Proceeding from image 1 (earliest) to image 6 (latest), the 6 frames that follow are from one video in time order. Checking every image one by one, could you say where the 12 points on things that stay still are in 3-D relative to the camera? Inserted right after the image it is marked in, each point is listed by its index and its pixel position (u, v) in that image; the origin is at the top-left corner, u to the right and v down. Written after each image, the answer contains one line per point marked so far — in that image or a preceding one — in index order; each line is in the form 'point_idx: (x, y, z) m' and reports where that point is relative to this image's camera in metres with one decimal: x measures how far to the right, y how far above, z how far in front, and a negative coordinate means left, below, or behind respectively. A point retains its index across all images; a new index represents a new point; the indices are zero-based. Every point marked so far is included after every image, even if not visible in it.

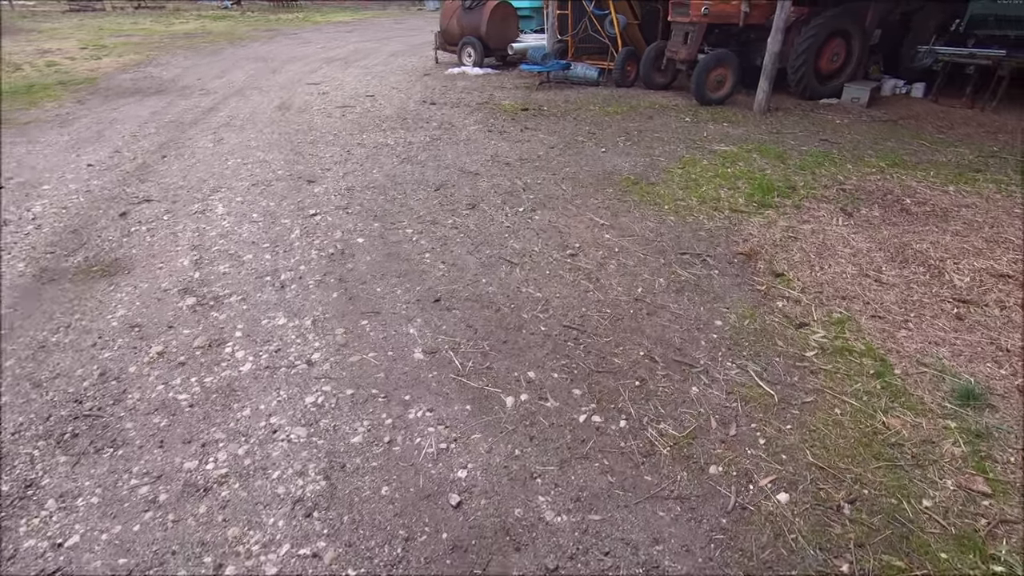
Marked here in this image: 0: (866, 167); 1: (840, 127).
0: (+3.2, +1.1, +5.2) m
1: (+3.9, +1.9, +6.7) m
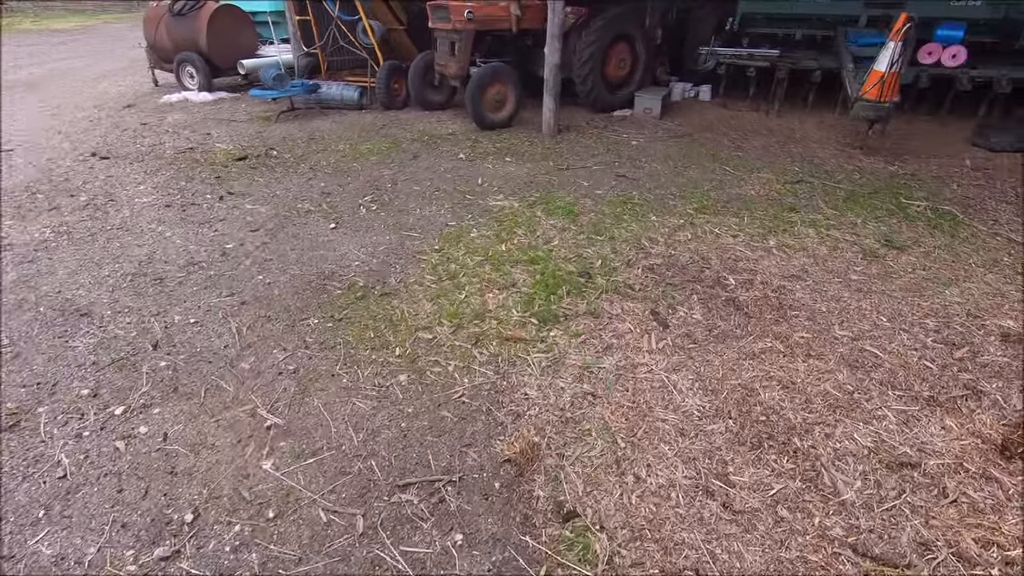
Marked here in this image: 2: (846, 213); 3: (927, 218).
0: (+1.1, +0.5, +4.0) m
1: (+1.3, +1.4, +5.7) m
2: (+2.5, +0.5, +4.2) m
3: (+3.0, +0.5, +4.1) m
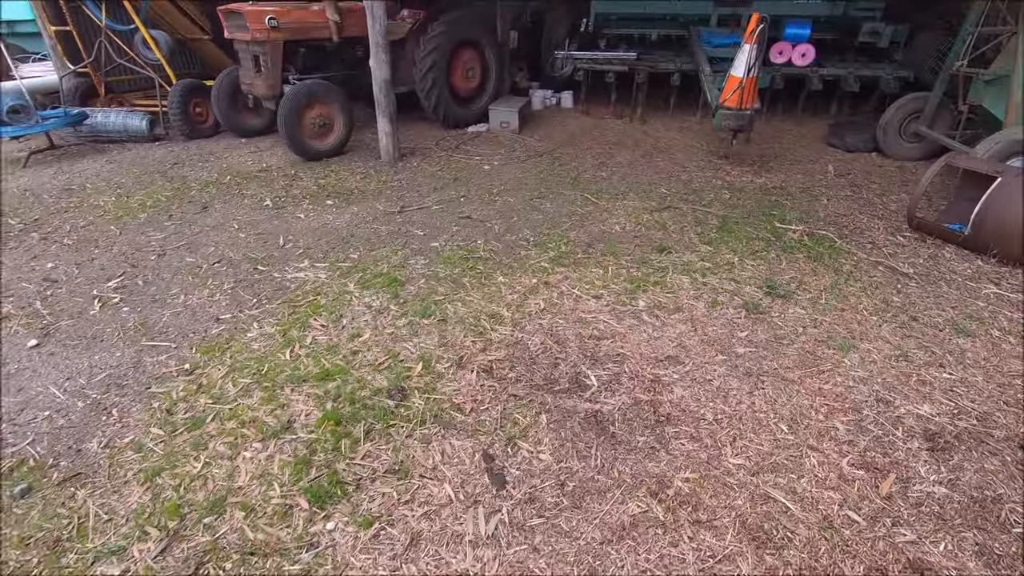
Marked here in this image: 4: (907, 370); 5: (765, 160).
0: (0.0, 0.0, +3.2) m
1: (-0.2, +0.9, +4.9) m
2: (+1.3, +0.2, +3.6) m
3: (+1.9, +0.2, +3.6) m
4: (+1.7, -0.4, +2.5) m
5: (+2.5, +1.3, +5.5) m
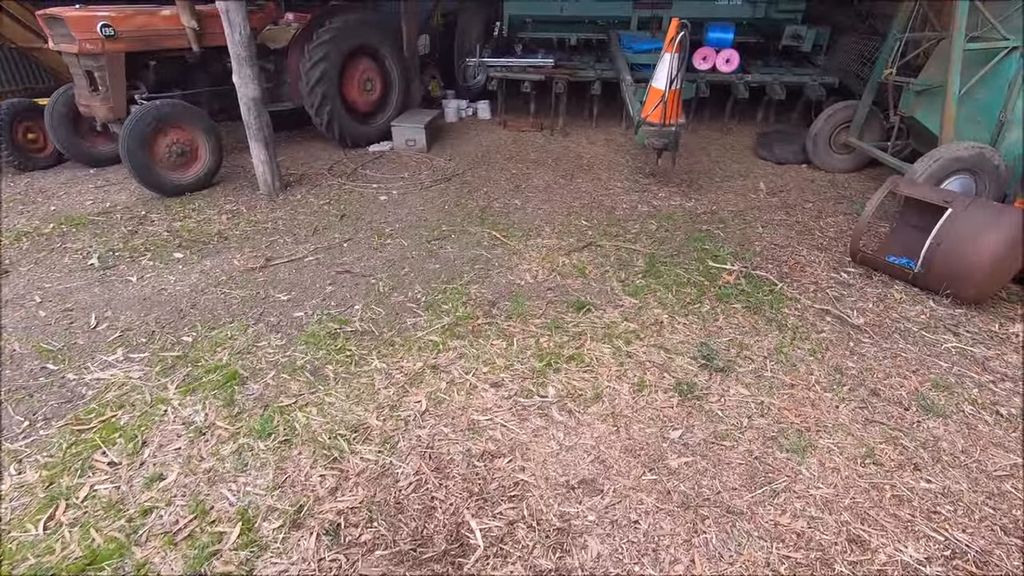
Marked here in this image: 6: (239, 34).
0: (-0.5, -0.4, +2.5) m
1: (-1.0, +0.5, +4.1) m
2: (+0.7, -0.1, +3.0) m
3: (+1.3, -0.1, +3.1) m
4: (+1.3, -0.7, +2.0) m
5: (+1.6, +1.0, +5.0) m
6: (-2.0, +1.8, +4.1) m
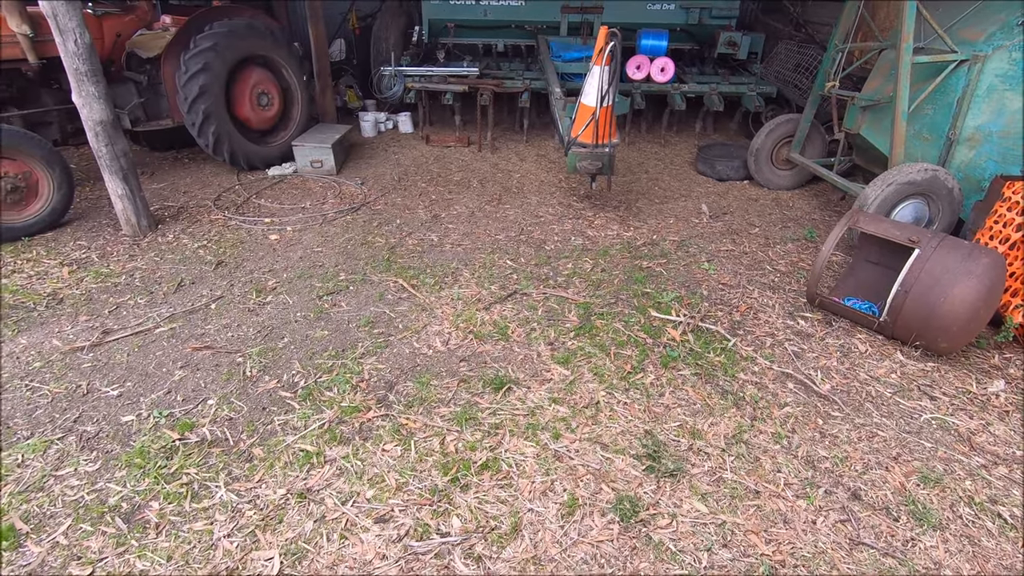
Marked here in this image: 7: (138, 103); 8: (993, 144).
0: (-0.9, -0.7, +1.9) m
1: (-1.5, +0.2, +3.4) m
2: (+0.3, -0.4, +2.5) m
3: (+0.8, -0.3, +2.6) m
4: (+1.0, -1.0, +1.5) m
5: (+1.0, +0.7, +4.6) m
6: (-2.6, +1.4, +3.3) m
7: (-3.1, +1.5, +4.6) m
8: (+2.8, +0.8, +3.2) m
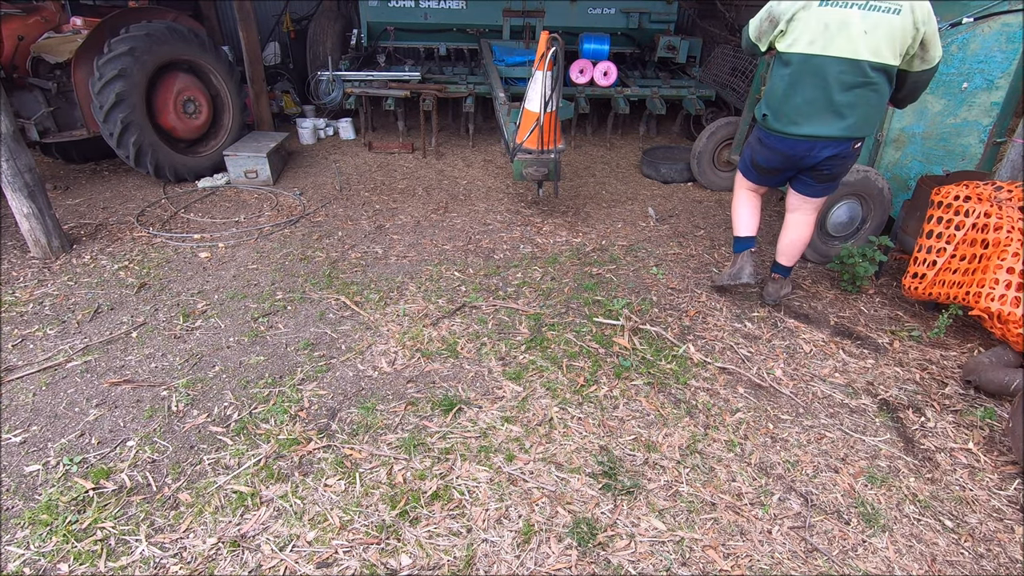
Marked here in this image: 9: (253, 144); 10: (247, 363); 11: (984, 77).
0: (-1.0, -0.8, +1.7) m
1: (-1.8, 0.0, +3.2) m
2: (+0.1, -0.5, +2.4) m
3: (+0.6, -0.4, +2.6) m
4: (+0.9, -1.0, +1.5) m
5: (+0.6, +0.7, +4.6) m
6: (-2.9, +1.3, +3.0) m
7: (-3.5, +1.3, +4.2) m
8: (+2.4, +0.9, +3.4) m
9: (-2.3, +1.3, +4.9) m
10: (-1.2, -0.3, +2.5) m
11: (+2.6, +1.1, +3.0) m
